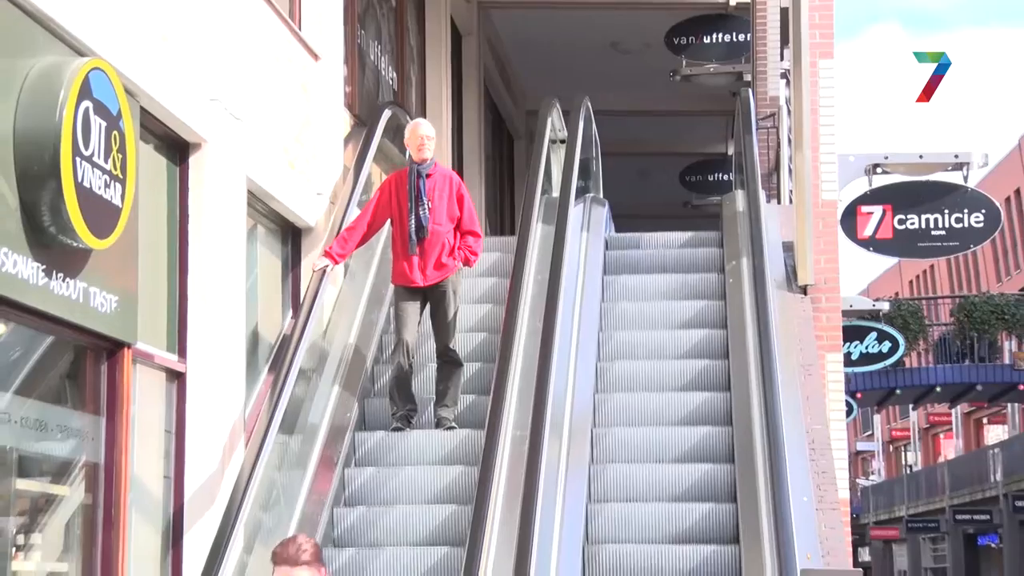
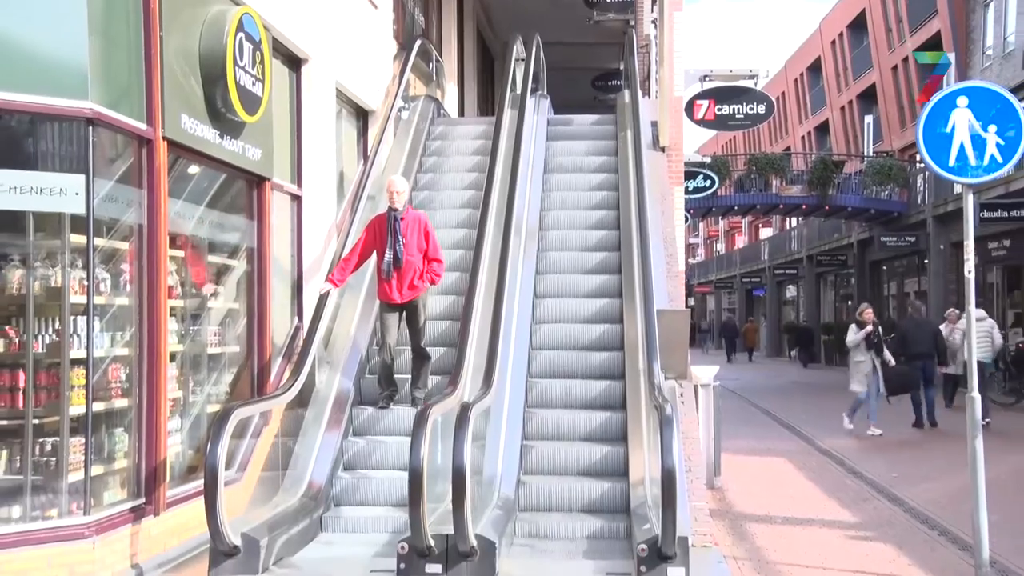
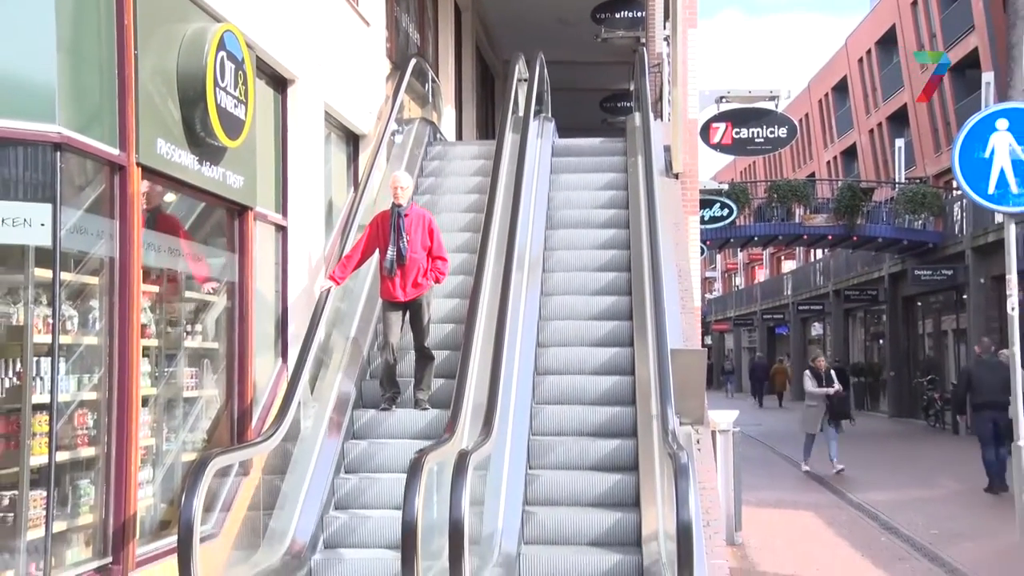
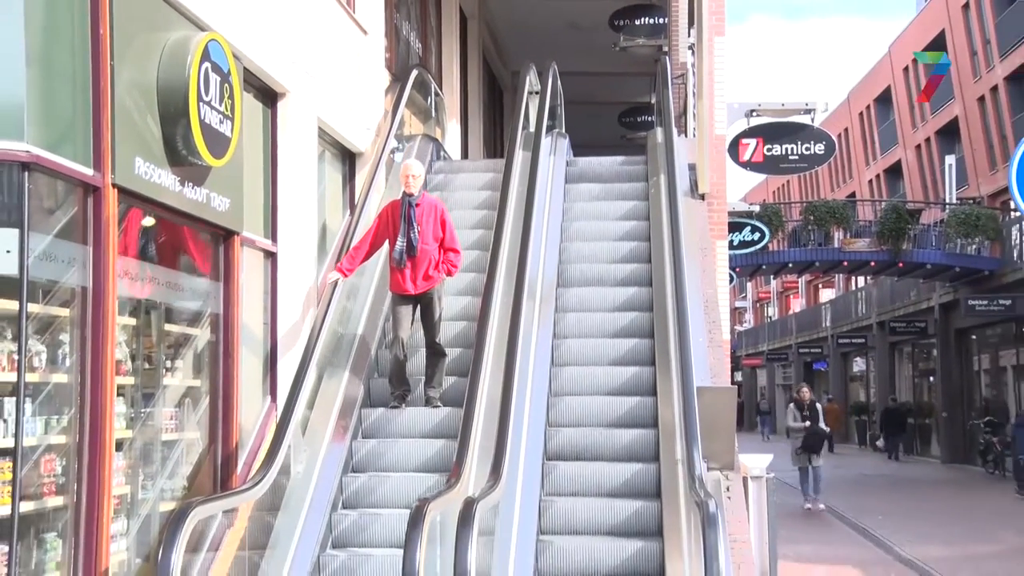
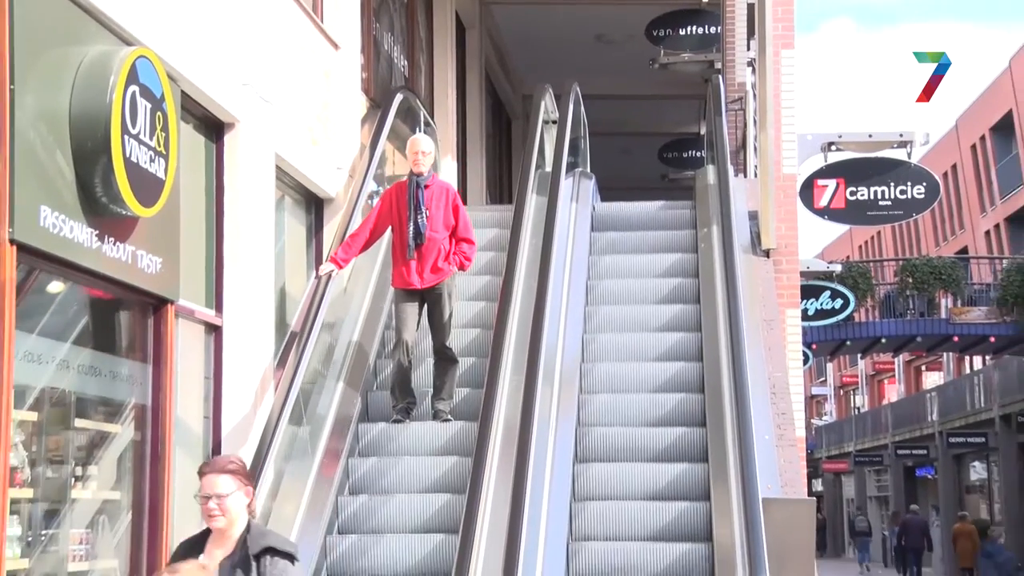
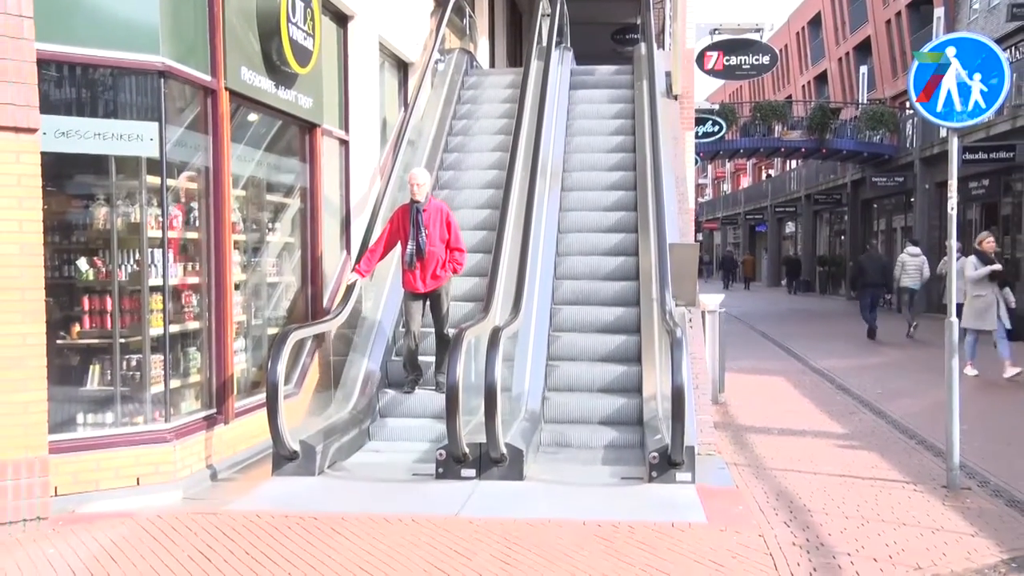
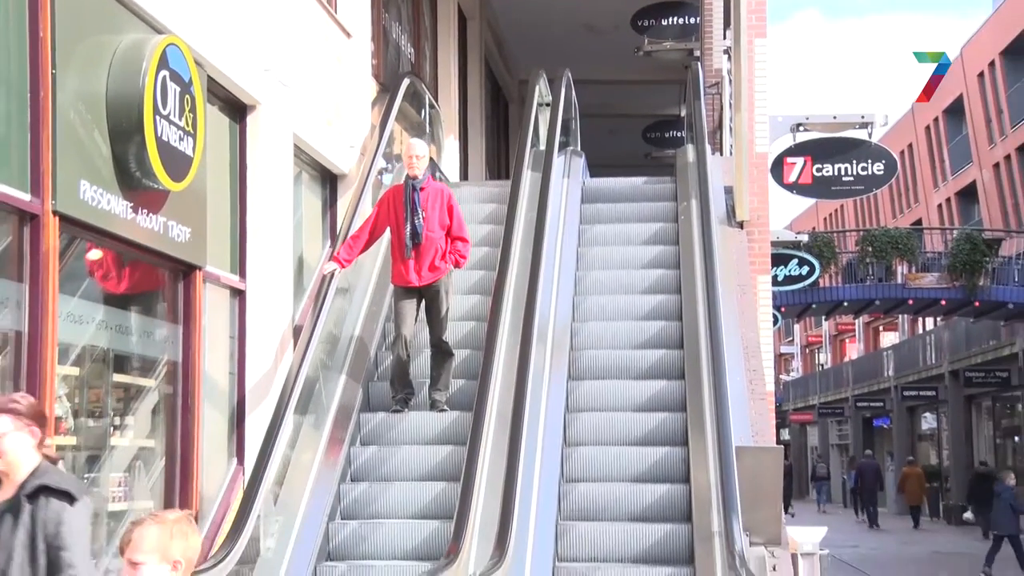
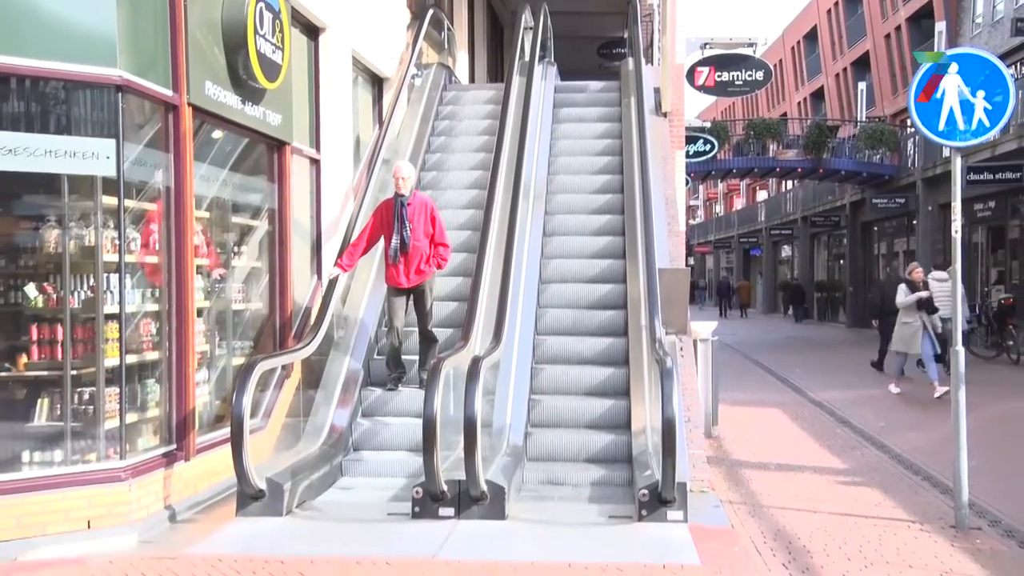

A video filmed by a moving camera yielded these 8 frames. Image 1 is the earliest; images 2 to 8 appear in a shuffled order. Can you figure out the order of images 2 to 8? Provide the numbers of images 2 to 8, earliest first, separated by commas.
5, 7, 4, 3, 2, 8, 6
